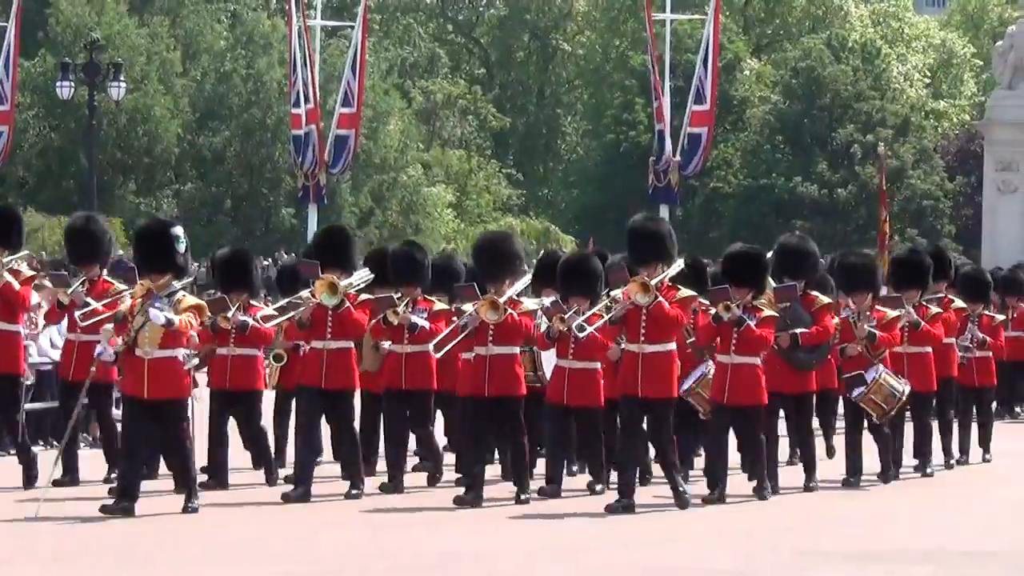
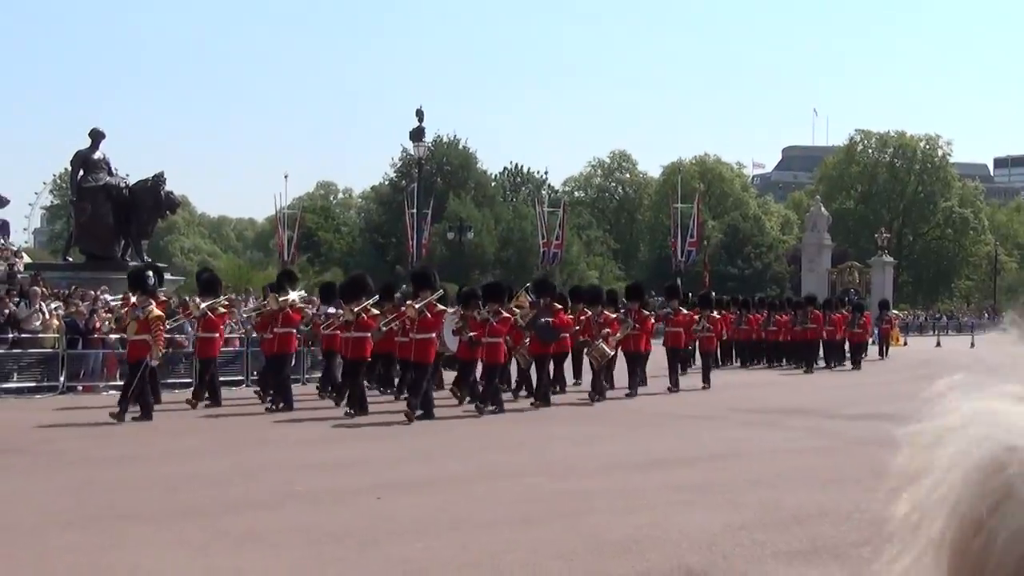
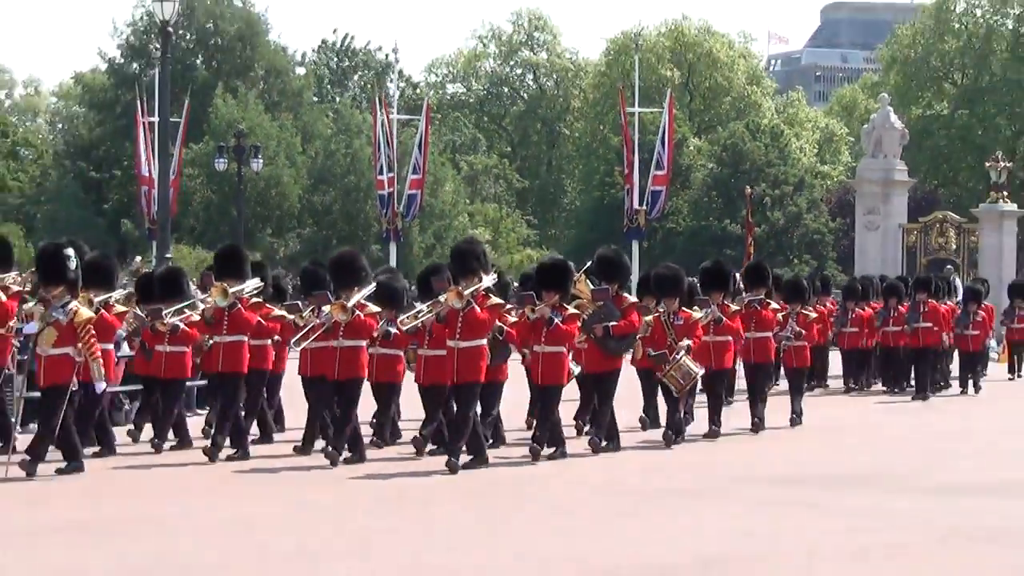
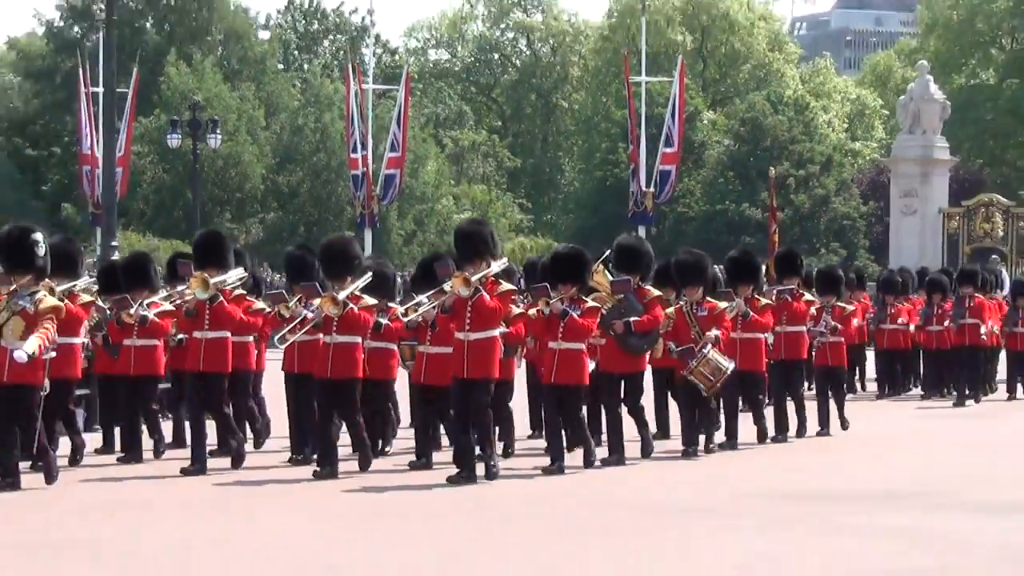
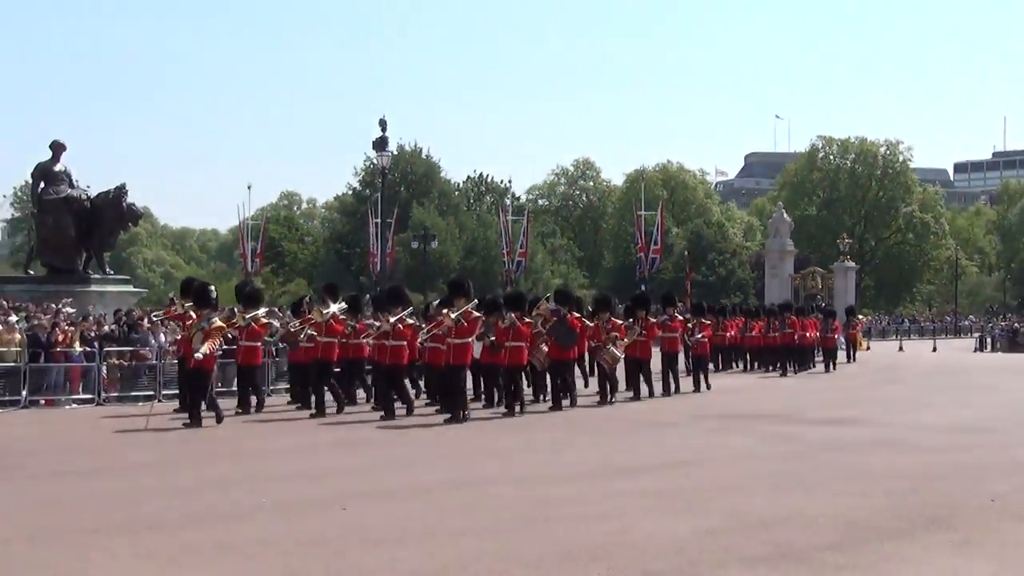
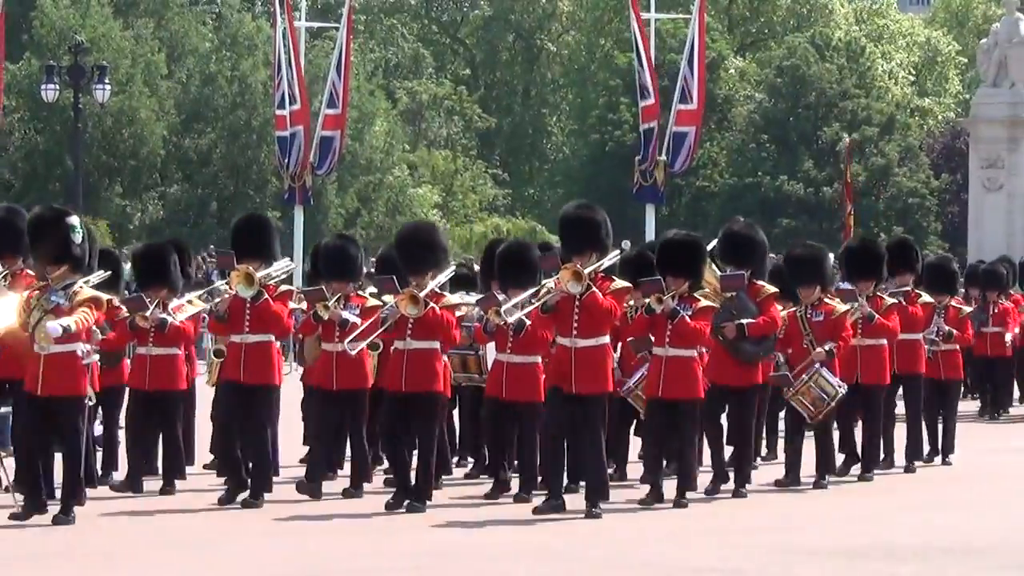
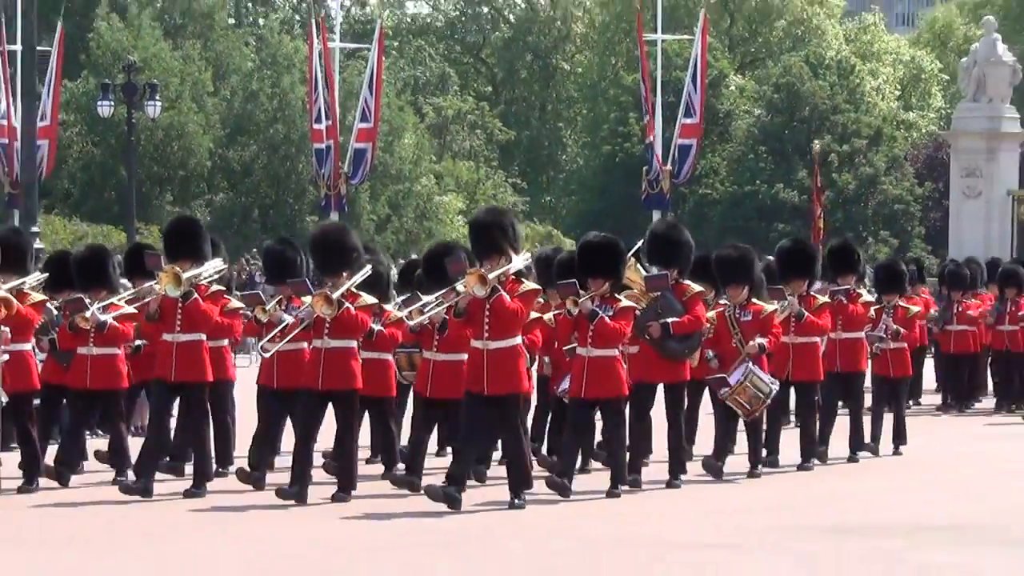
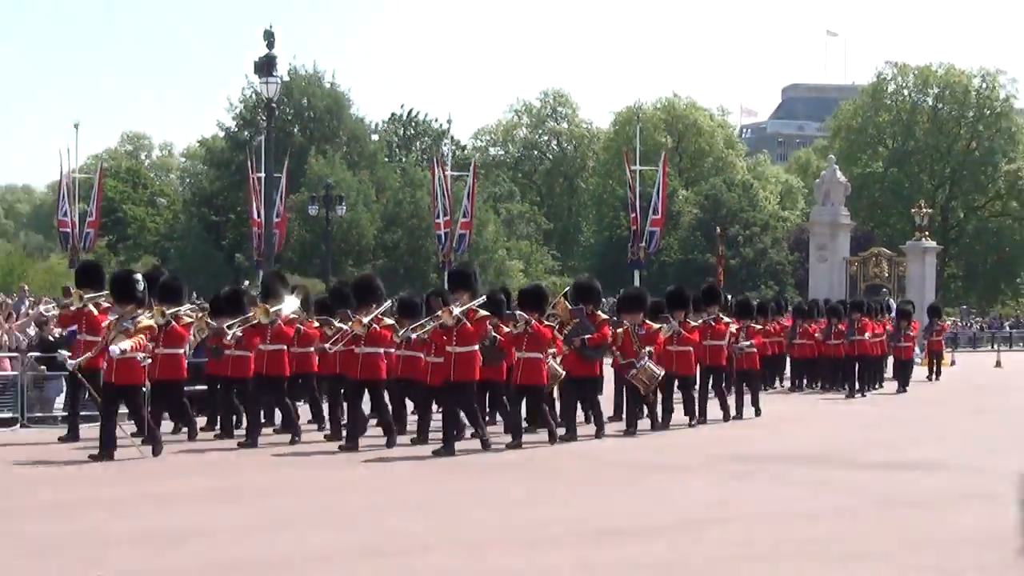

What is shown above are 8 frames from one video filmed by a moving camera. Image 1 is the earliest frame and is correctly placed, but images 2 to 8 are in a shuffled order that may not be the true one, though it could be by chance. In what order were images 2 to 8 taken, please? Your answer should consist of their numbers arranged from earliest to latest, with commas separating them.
6, 7, 4, 3, 8, 5, 2
